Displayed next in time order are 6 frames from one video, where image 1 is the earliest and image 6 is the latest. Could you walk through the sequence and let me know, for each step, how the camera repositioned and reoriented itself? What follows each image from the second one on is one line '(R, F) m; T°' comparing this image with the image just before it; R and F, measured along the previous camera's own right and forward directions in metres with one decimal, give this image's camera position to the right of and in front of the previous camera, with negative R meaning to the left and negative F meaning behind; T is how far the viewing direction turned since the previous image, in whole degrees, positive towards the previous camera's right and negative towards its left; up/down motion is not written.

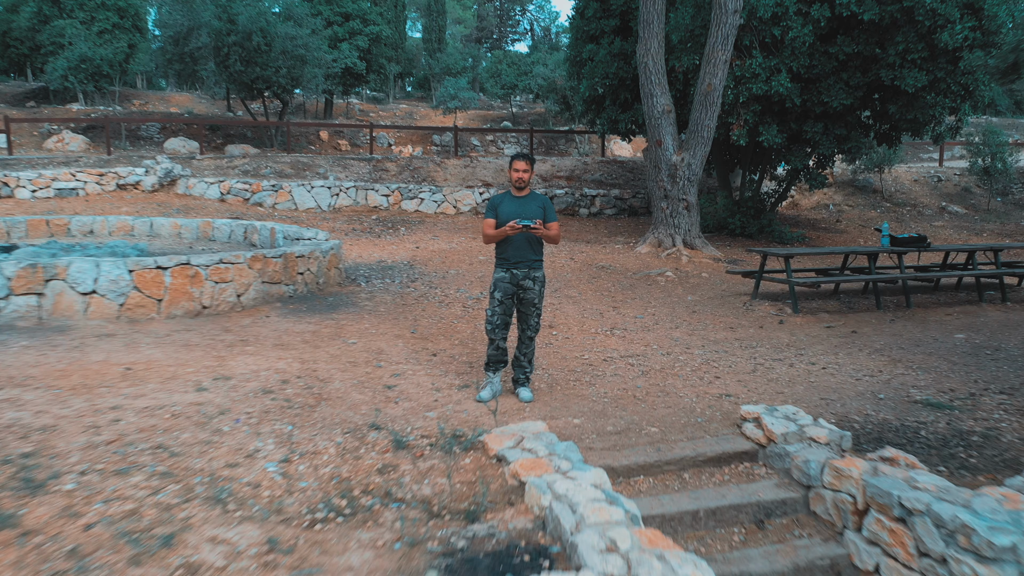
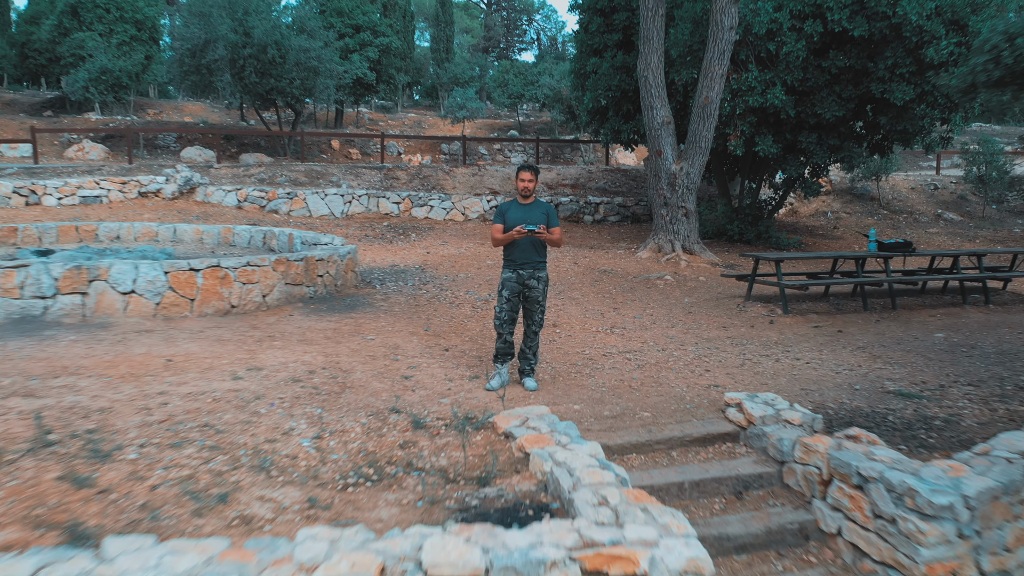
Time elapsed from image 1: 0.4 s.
(0.0, -0.3) m; -1°
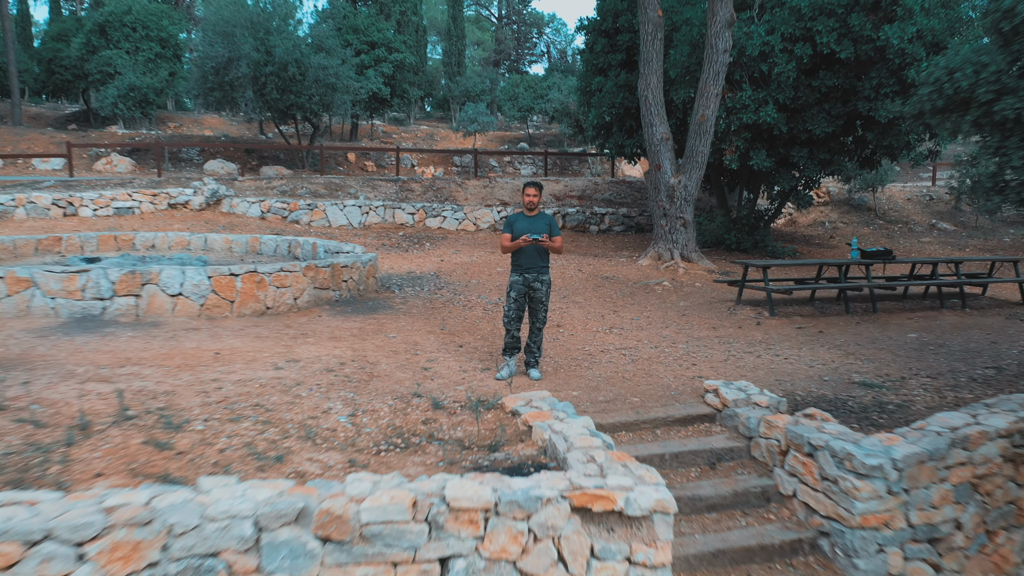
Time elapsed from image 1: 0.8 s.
(0.0, -0.5) m; -1°
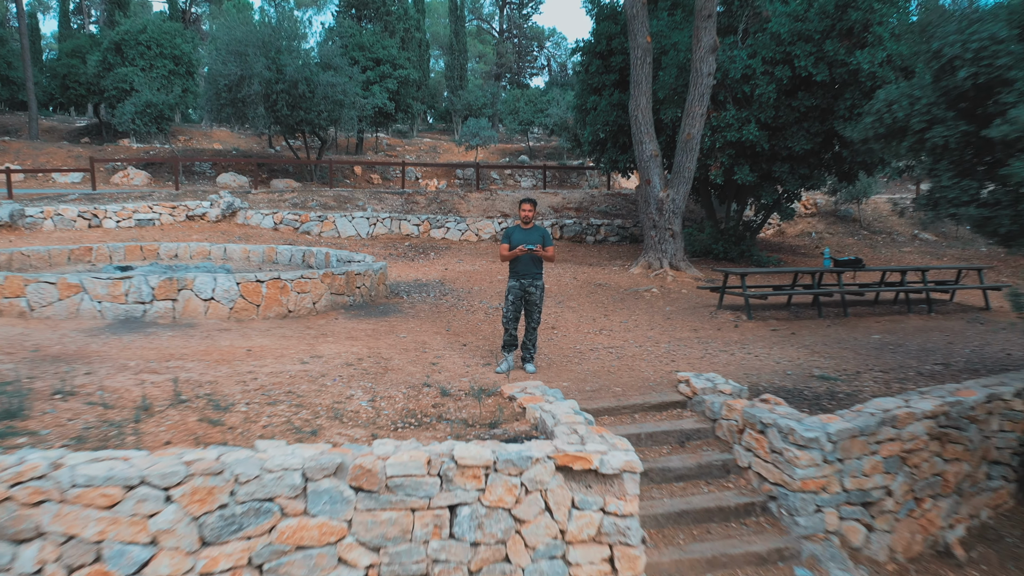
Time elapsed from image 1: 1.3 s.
(0.0, -0.5) m; 0°
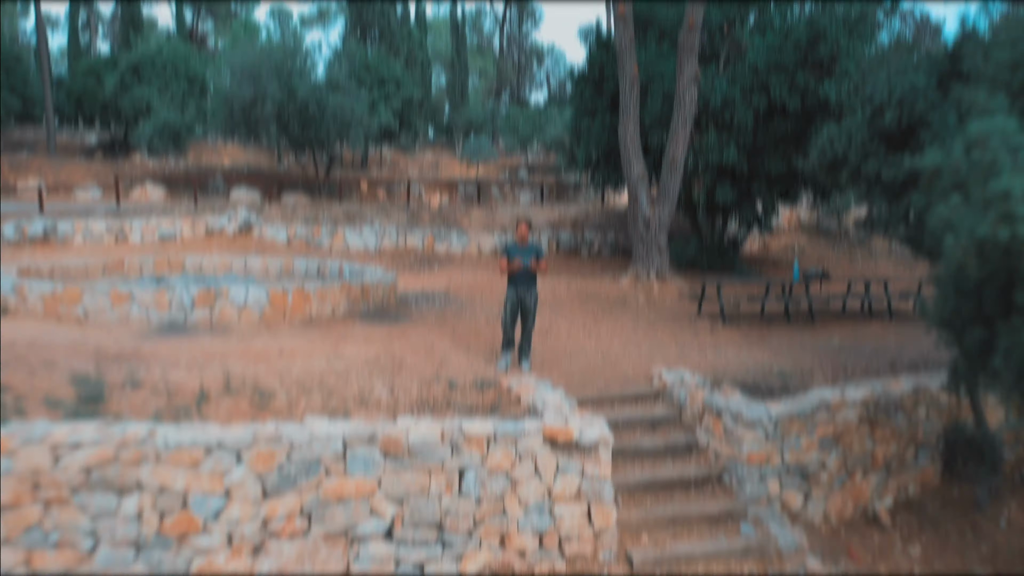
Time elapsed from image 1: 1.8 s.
(0.0, -0.6) m; 0°
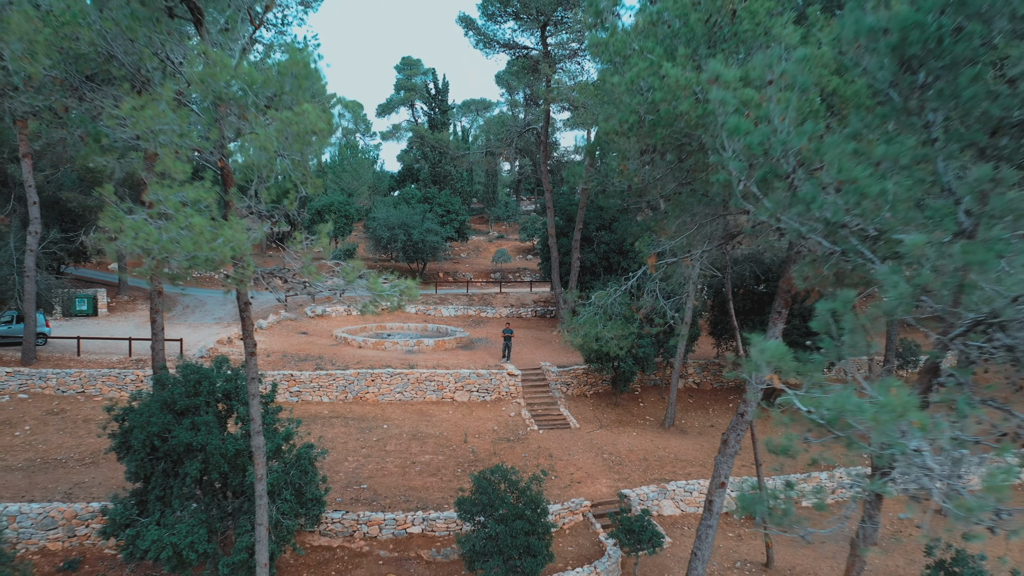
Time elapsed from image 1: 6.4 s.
(+1.6, -14.1) m; -4°
